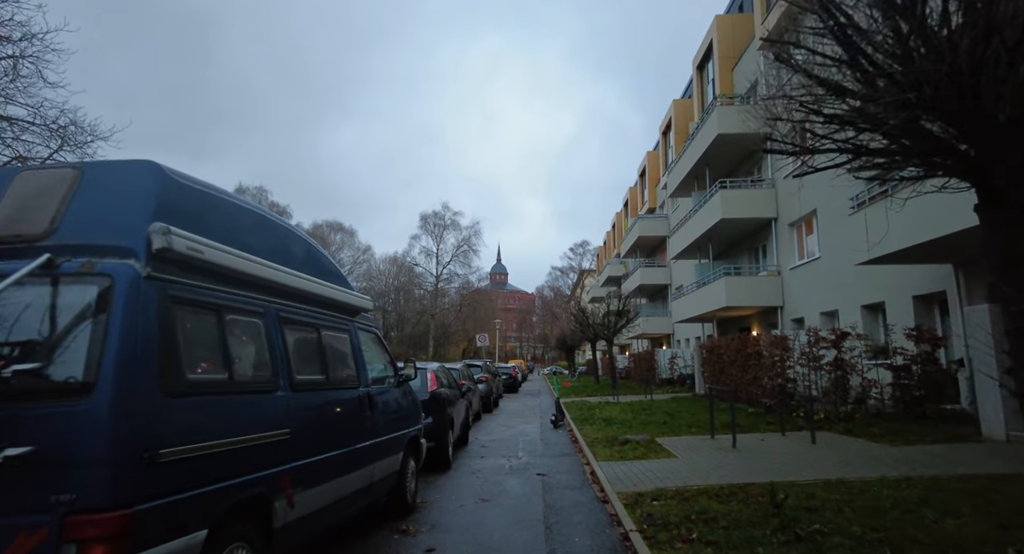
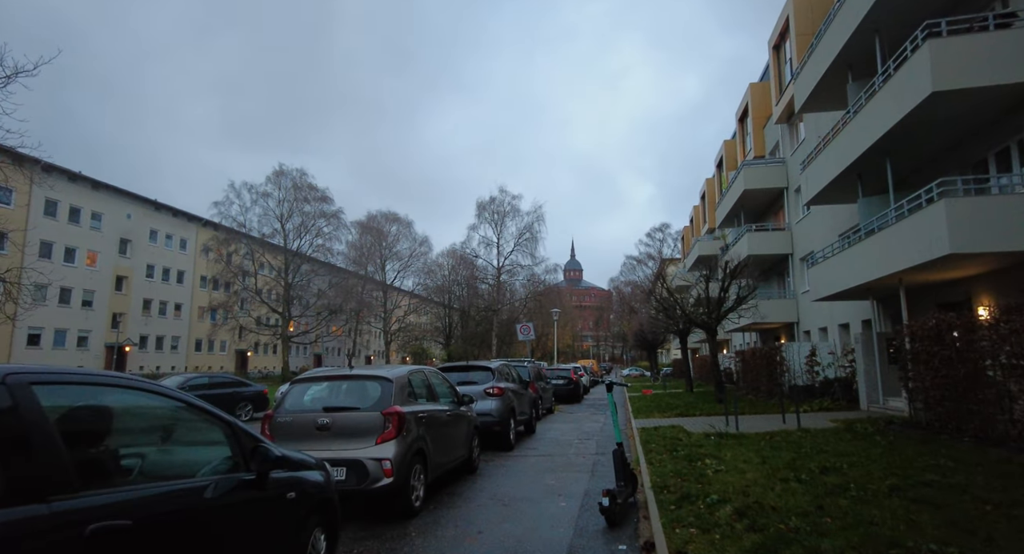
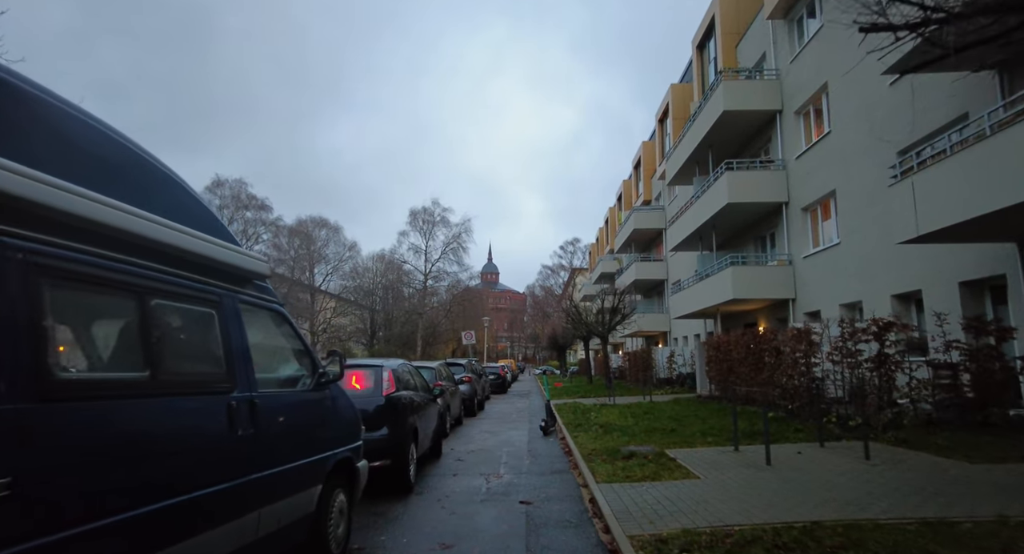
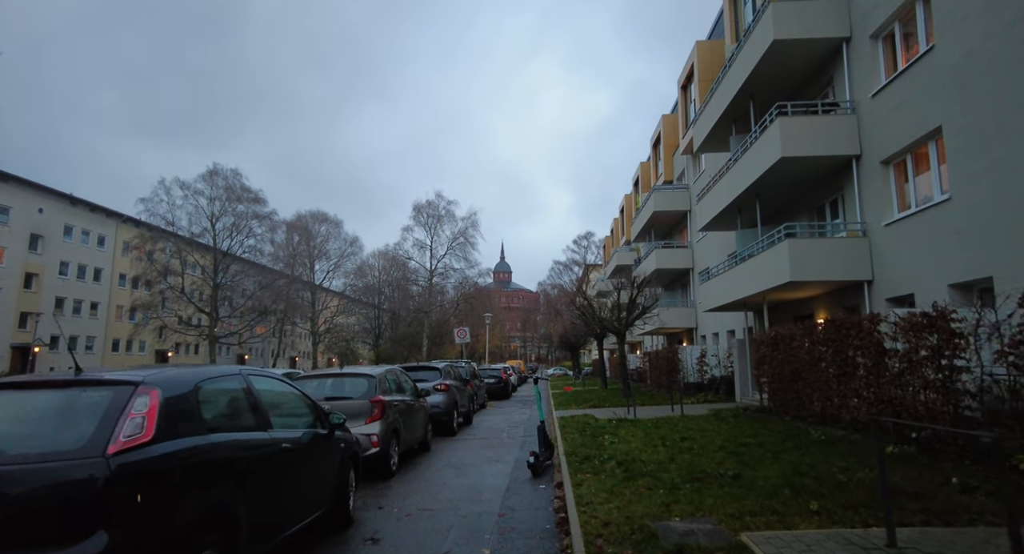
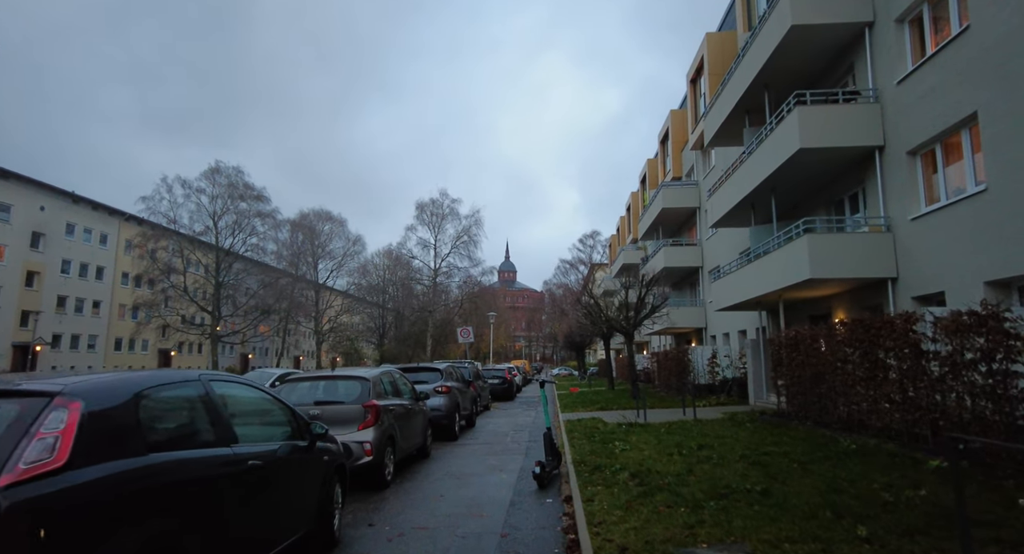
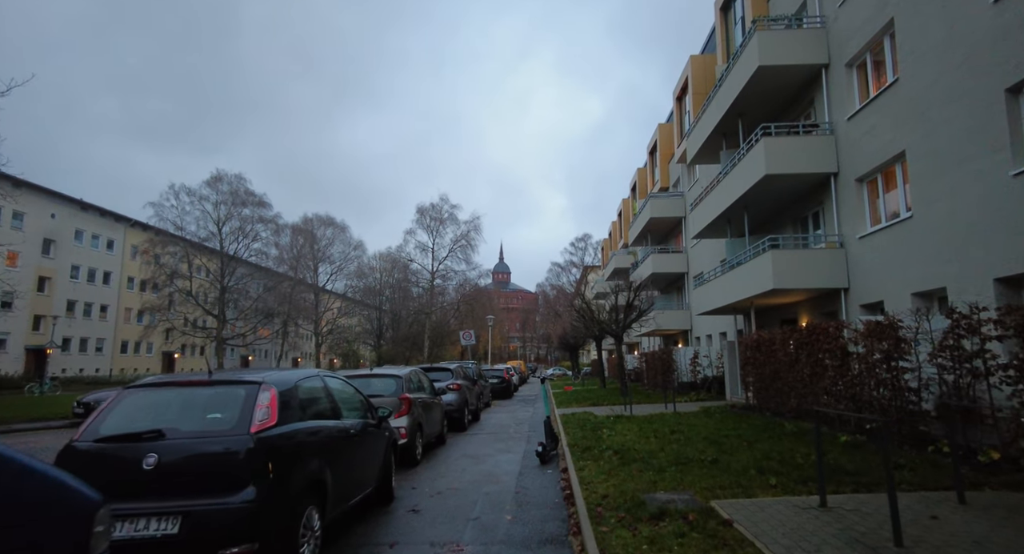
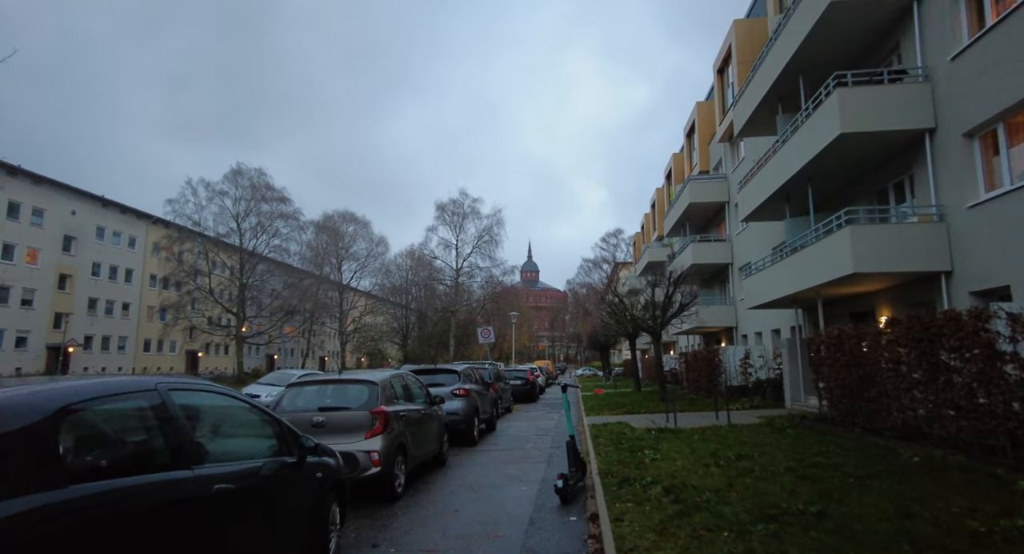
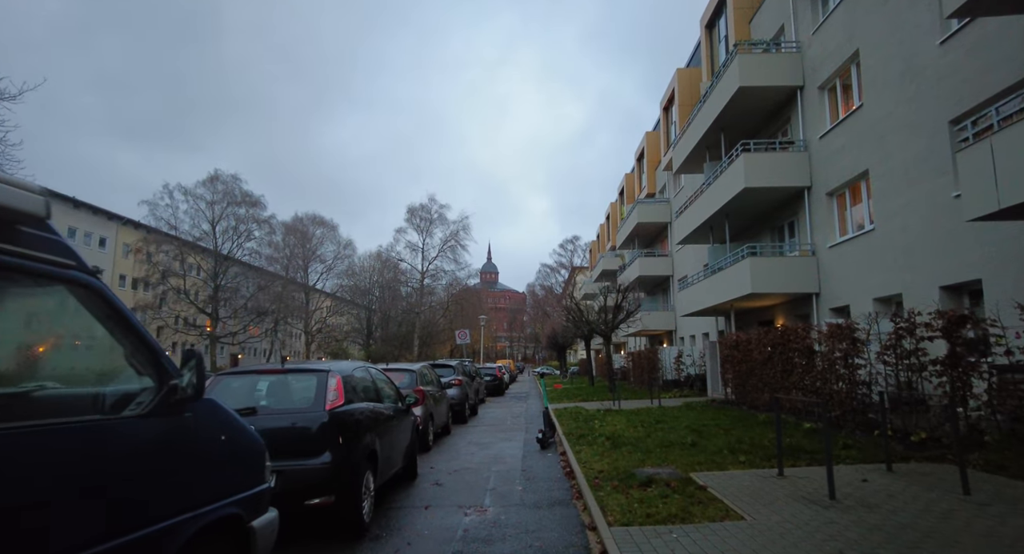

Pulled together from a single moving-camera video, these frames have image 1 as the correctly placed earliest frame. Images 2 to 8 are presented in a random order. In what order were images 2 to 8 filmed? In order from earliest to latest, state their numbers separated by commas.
3, 8, 6, 4, 5, 7, 2
